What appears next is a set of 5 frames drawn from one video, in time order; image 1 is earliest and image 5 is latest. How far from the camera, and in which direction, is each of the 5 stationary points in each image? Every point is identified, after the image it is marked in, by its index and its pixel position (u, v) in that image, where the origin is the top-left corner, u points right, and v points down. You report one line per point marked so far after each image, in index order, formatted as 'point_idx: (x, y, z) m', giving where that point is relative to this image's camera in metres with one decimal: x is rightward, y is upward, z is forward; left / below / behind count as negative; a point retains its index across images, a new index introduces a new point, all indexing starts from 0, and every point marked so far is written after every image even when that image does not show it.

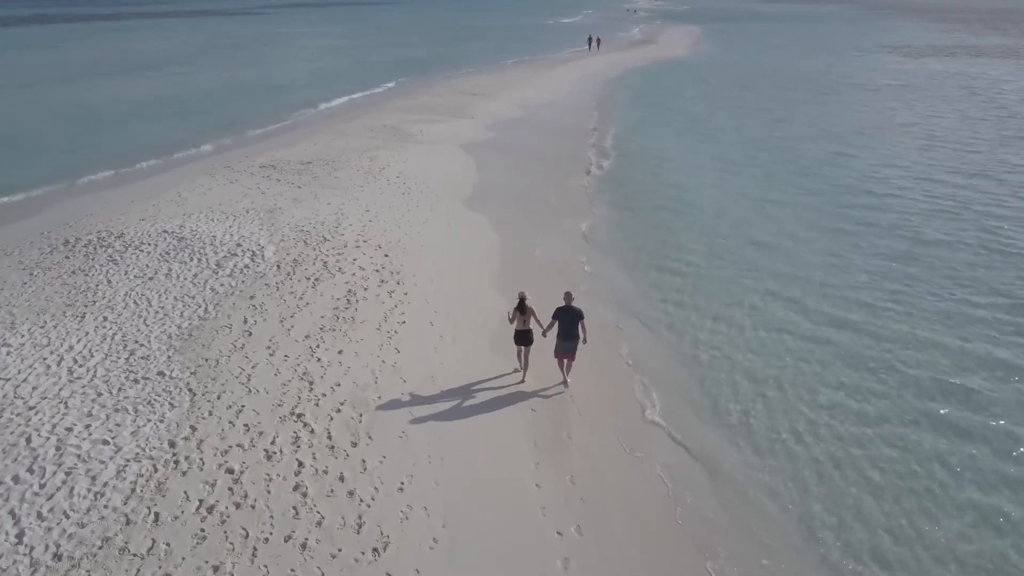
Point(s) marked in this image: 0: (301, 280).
0: (-4.4, +0.2, +13.3) m
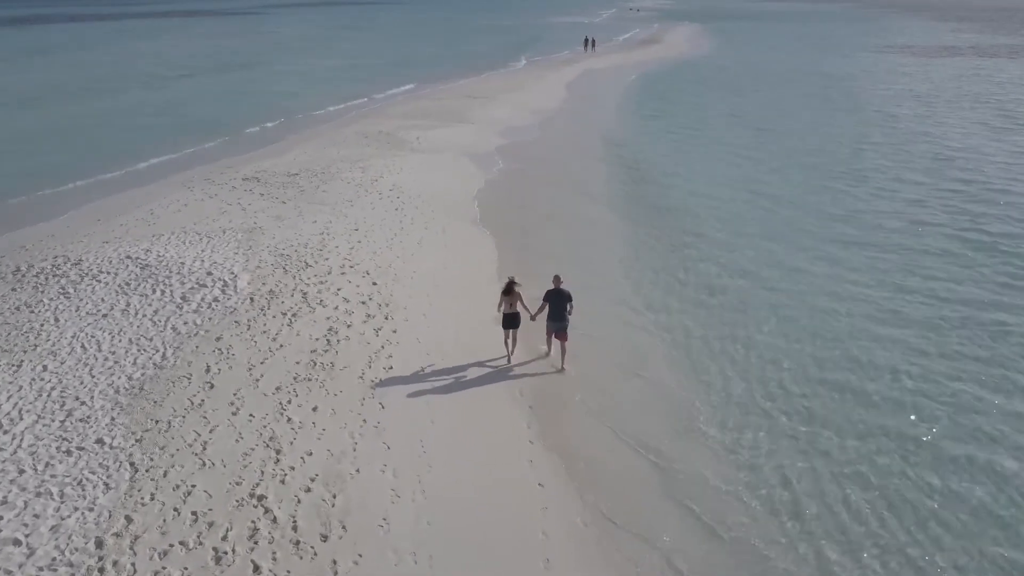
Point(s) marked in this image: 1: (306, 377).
0: (-4.4, -0.5, +11.7) m
1: (-3.4, -1.4, +10.3) m
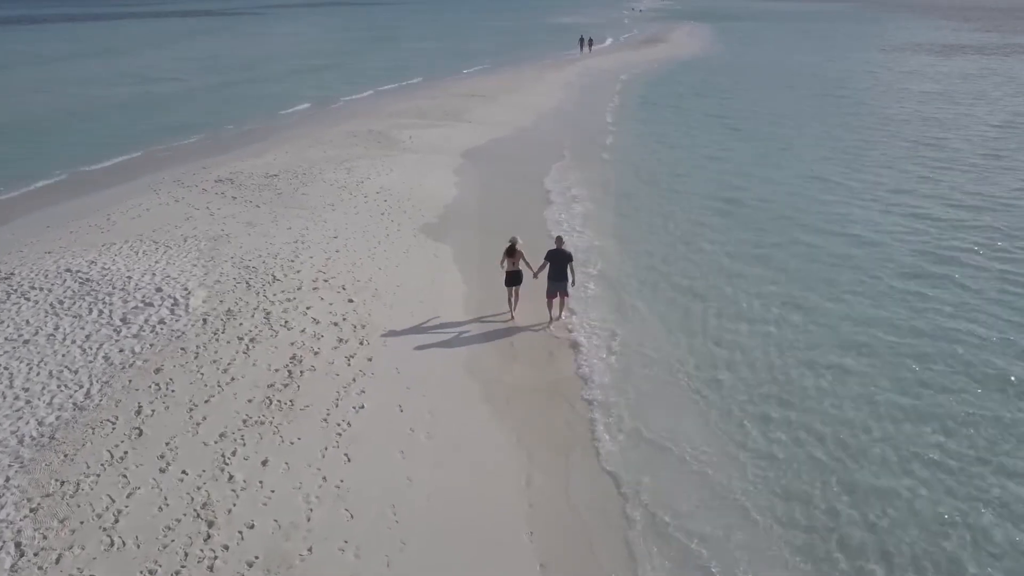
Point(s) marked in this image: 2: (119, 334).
0: (-4.4, -0.9, +9.9) m
1: (-3.4, -1.8, +8.5) m
2: (-6.2, -0.7, +10.0) m
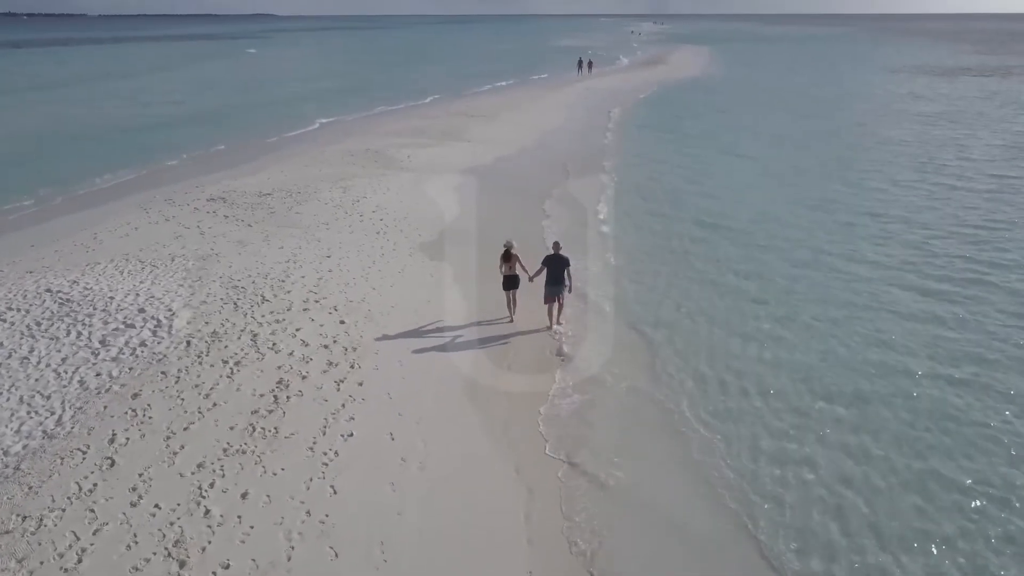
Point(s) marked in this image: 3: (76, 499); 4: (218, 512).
0: (-4.5, -1.2, +9.5) m
1: (-3.4, -2.0, +8.0) m
2: (-6.2, -1.0, +9.5) m
3: (-4.9, -2.4, +7.0) m
4: (-3.3, -2.5, +7.0) m
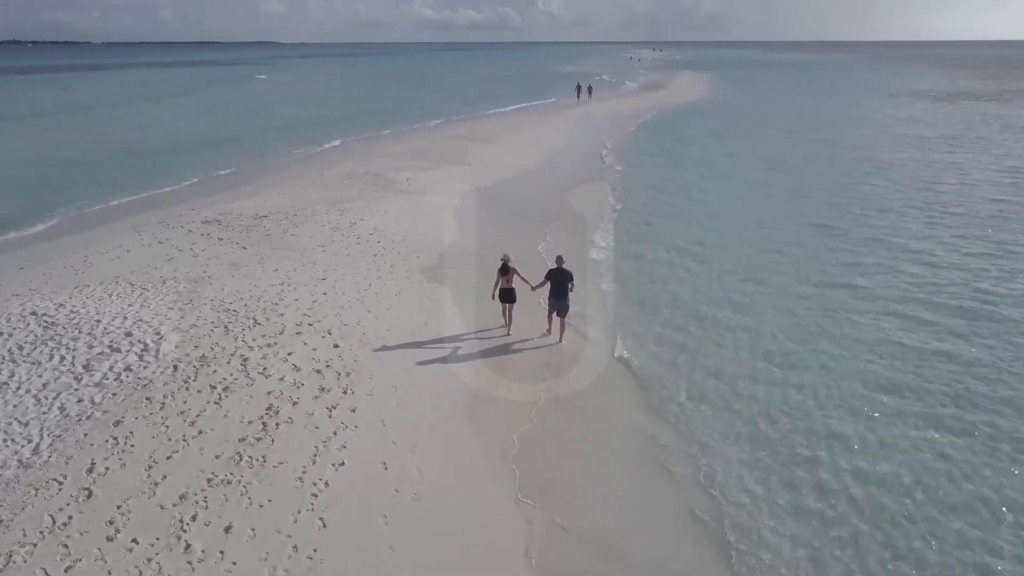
0: (-4.5, -1.5, +9.1) m
1: (-3.5, -2.3, +7.6) m
2: (-6.2, -1.4, +9.1) m
3: (-4.9, -2.6, +6.6) m
4: (-3.3, -2.7, +6.6) m
